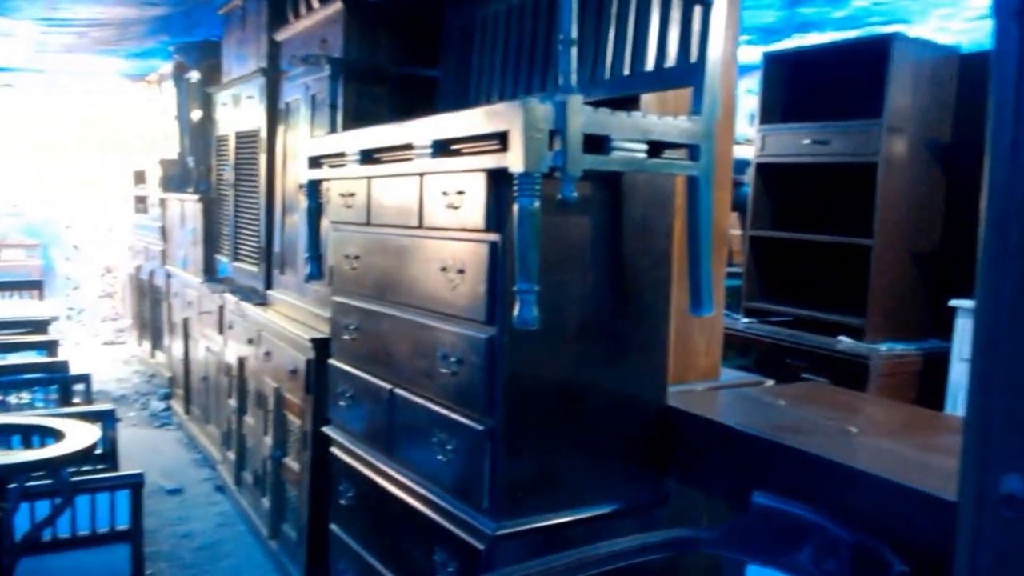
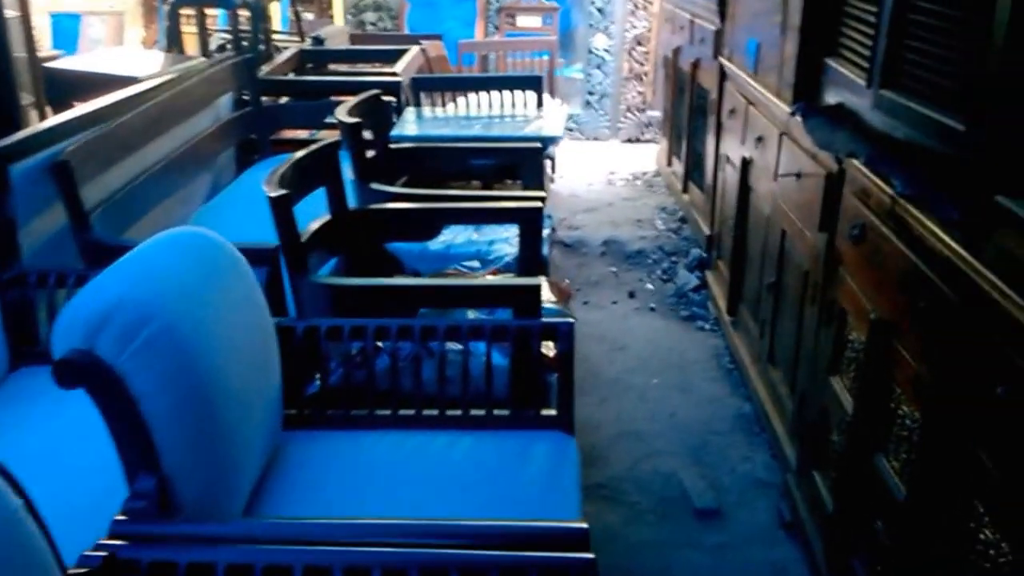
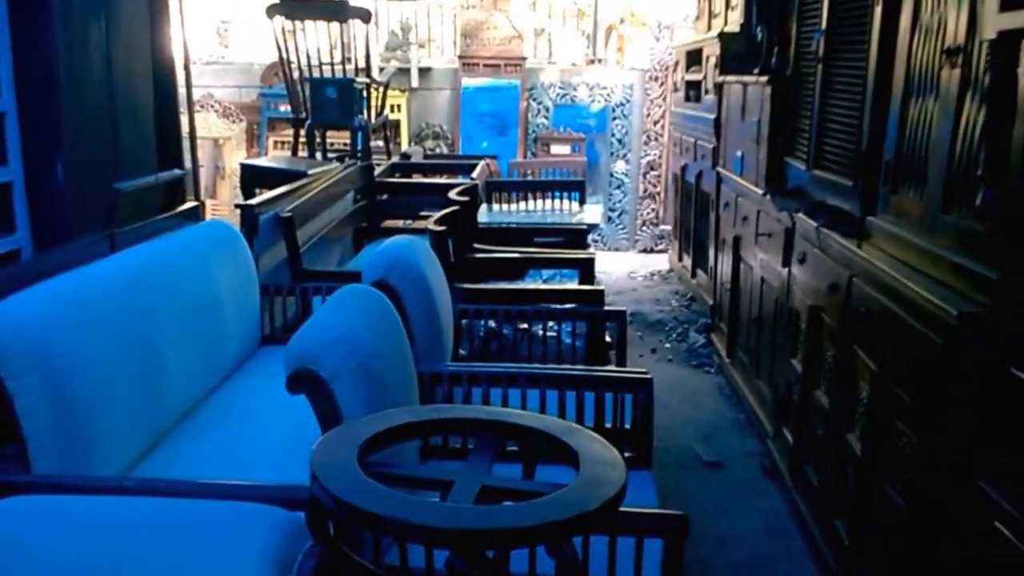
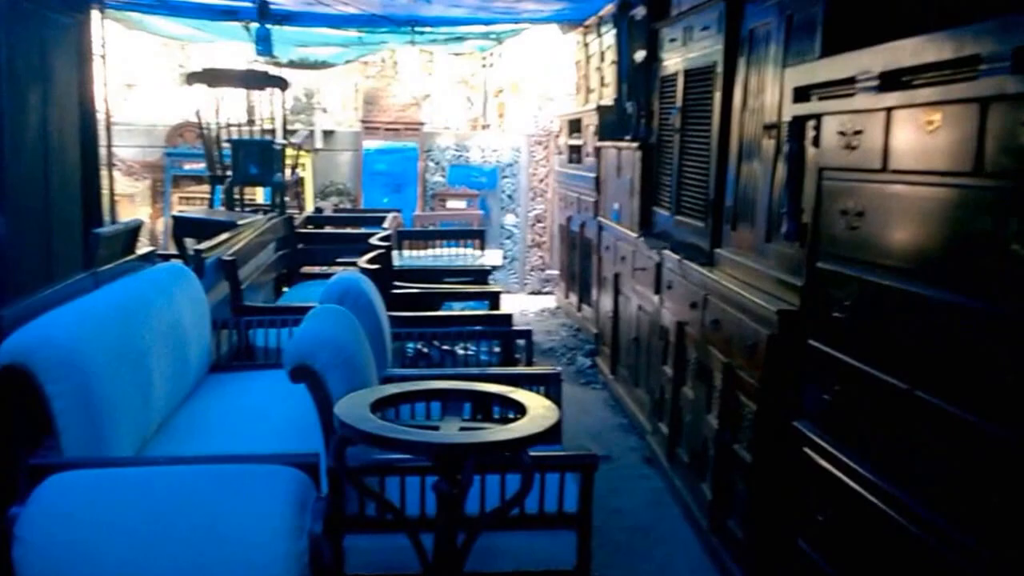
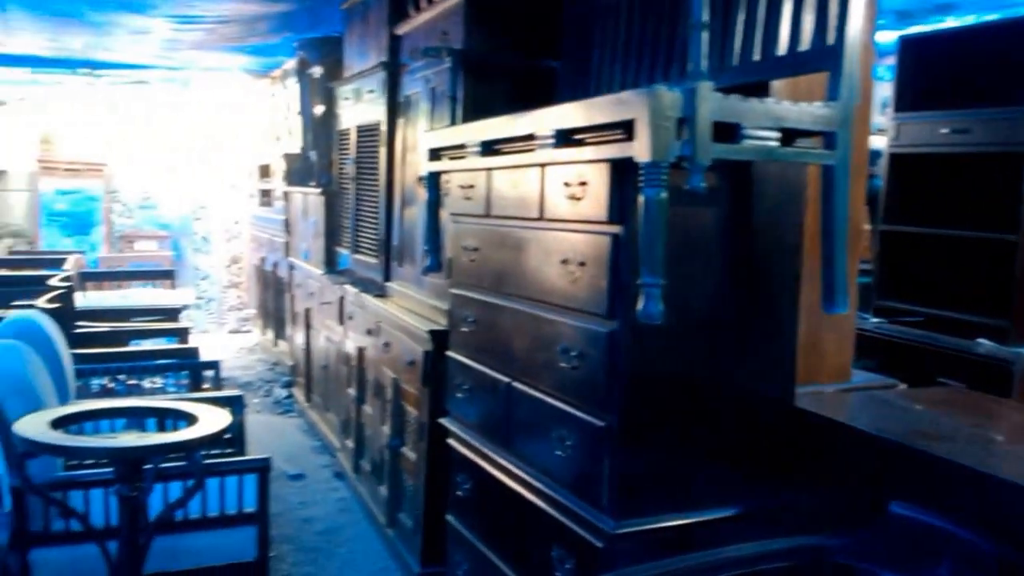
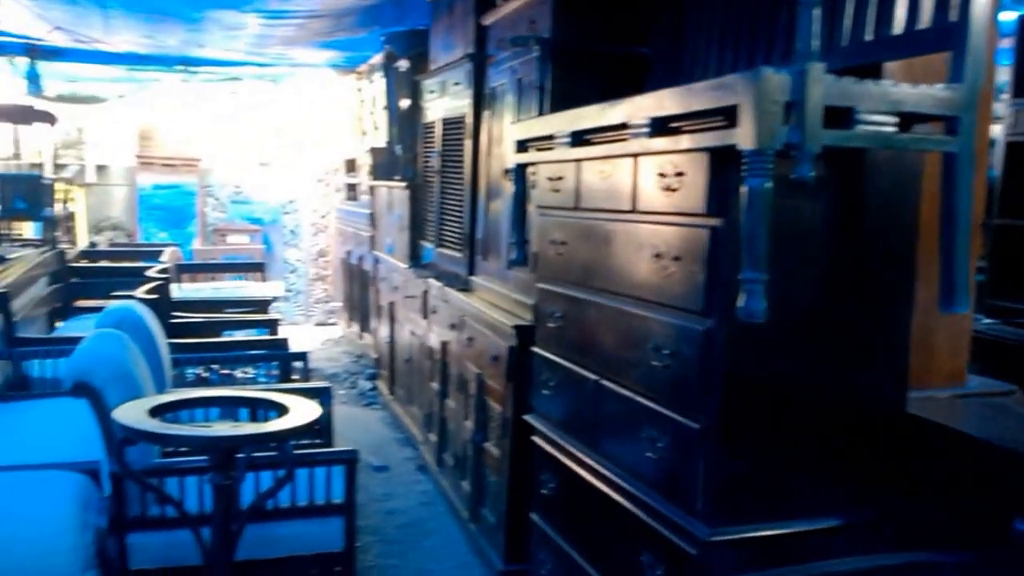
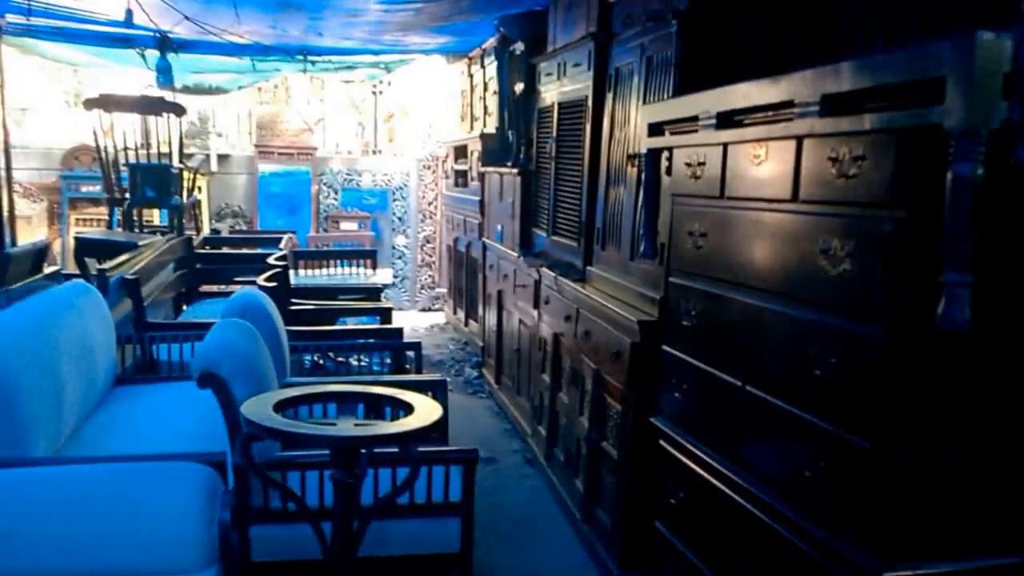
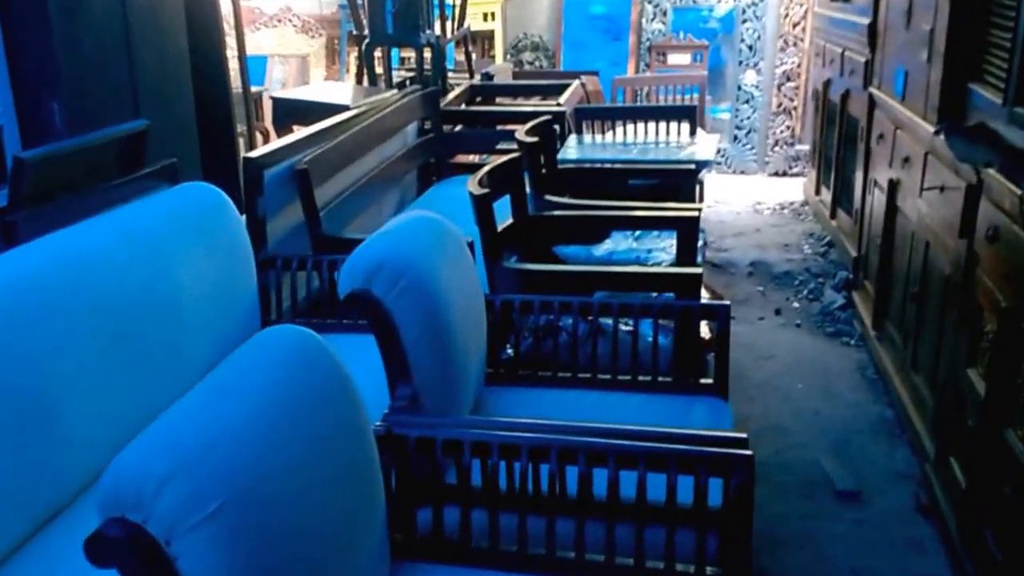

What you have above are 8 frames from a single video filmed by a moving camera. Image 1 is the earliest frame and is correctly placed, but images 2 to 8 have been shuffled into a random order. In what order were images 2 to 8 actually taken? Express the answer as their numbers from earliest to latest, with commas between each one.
5, 6, 7, 4, 3, 8, 2
